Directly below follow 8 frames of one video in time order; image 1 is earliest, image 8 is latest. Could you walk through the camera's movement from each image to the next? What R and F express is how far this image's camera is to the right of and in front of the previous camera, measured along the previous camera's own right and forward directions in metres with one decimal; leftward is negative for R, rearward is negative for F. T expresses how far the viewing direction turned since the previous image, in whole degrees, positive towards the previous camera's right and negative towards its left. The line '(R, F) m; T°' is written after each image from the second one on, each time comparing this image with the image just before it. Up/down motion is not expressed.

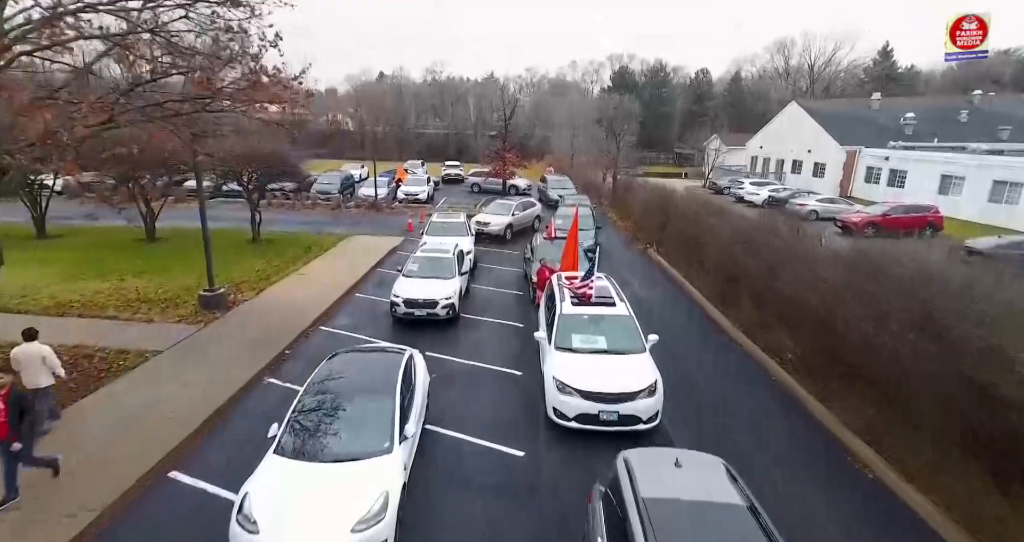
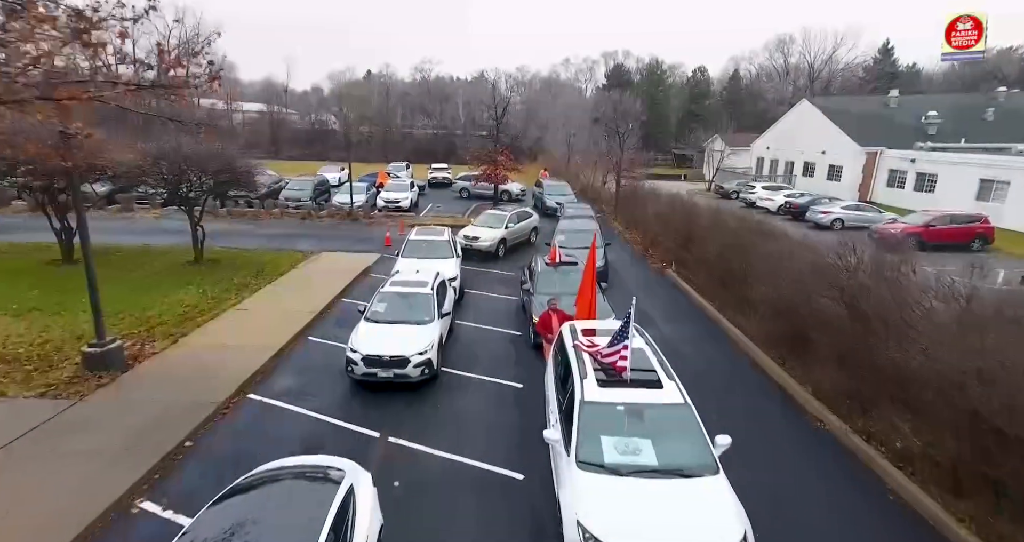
(-0.1, +2.8) m; +1°
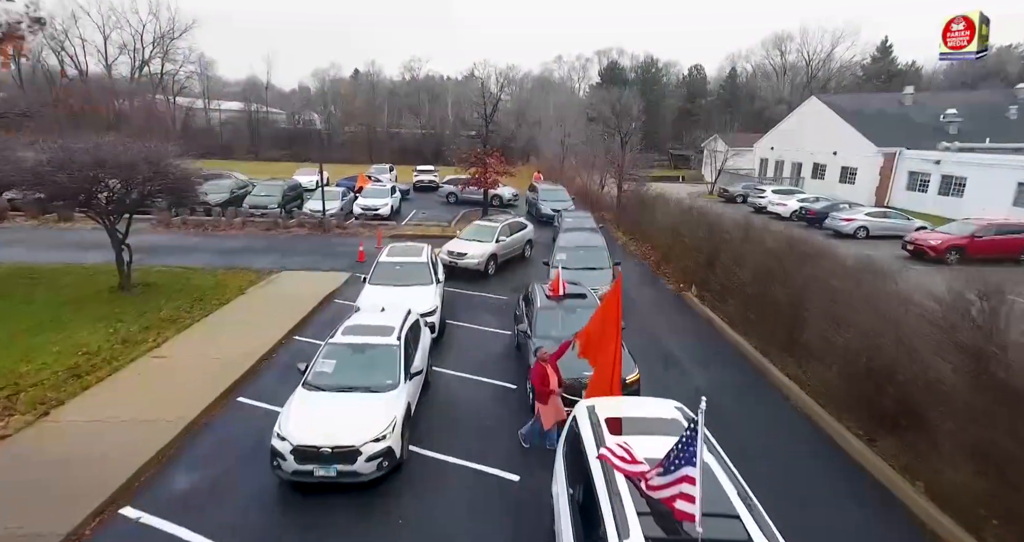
(0.0, +2.4) m; +1°
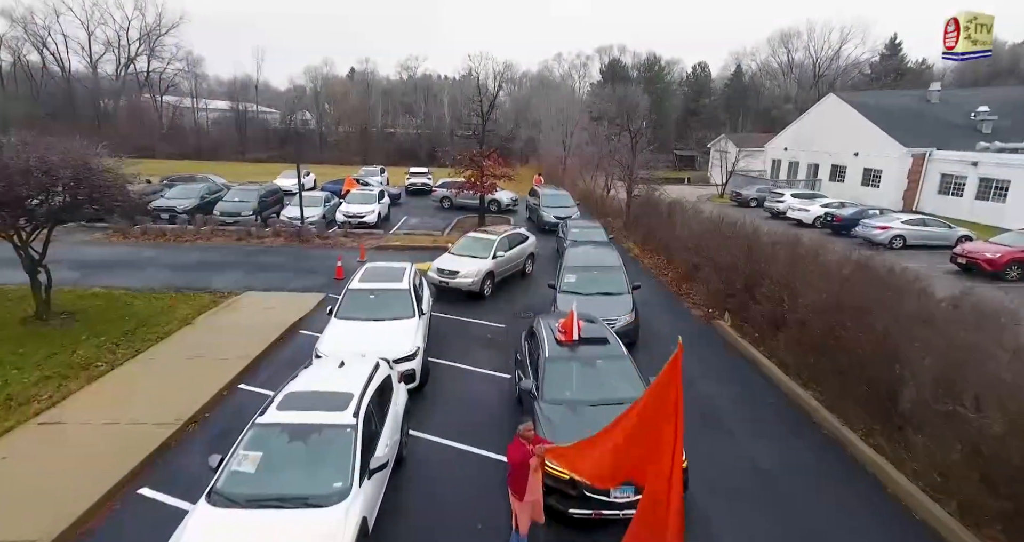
(0.0, +2.1) m; 0°
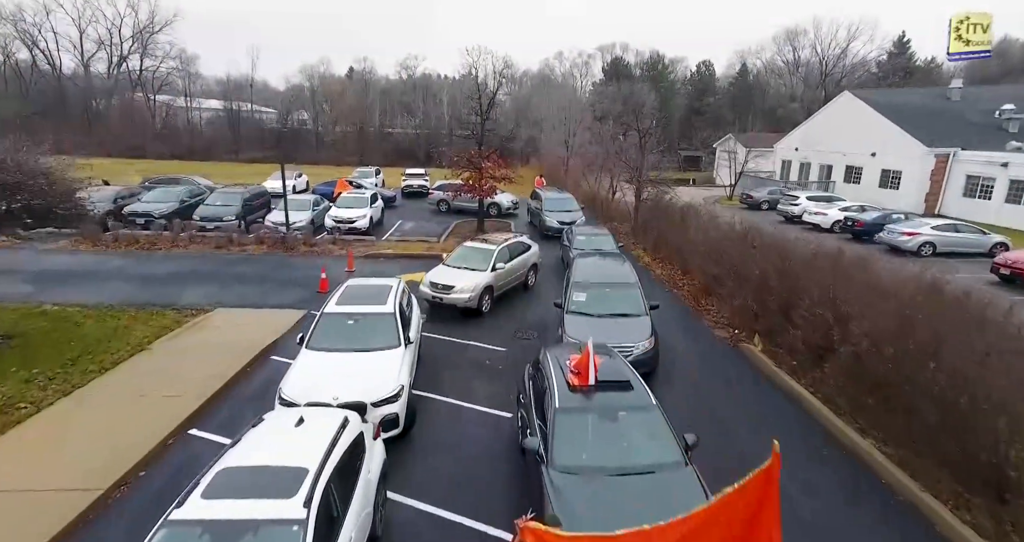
(0.0, +1.3) m; 0°
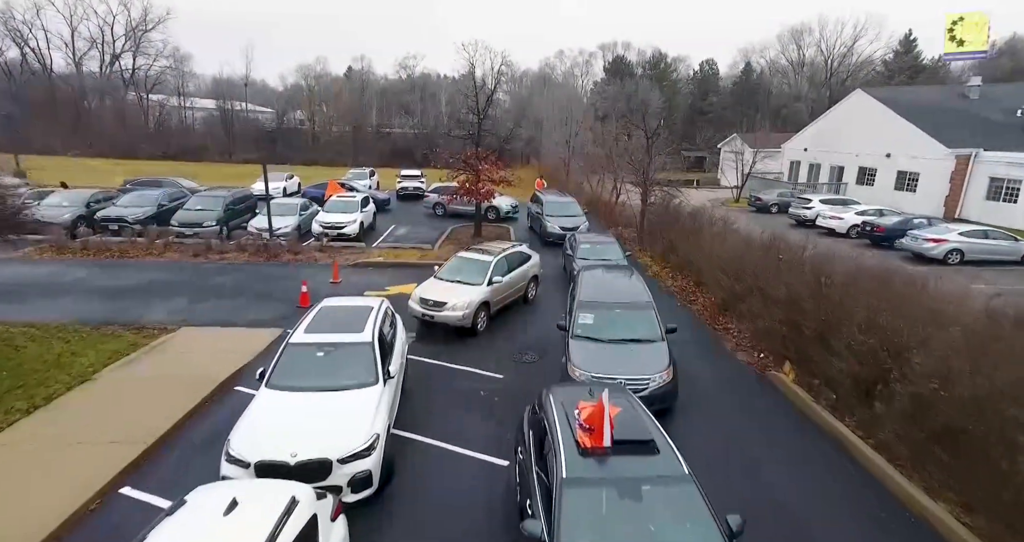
(0.0, +1.2) m; 0°
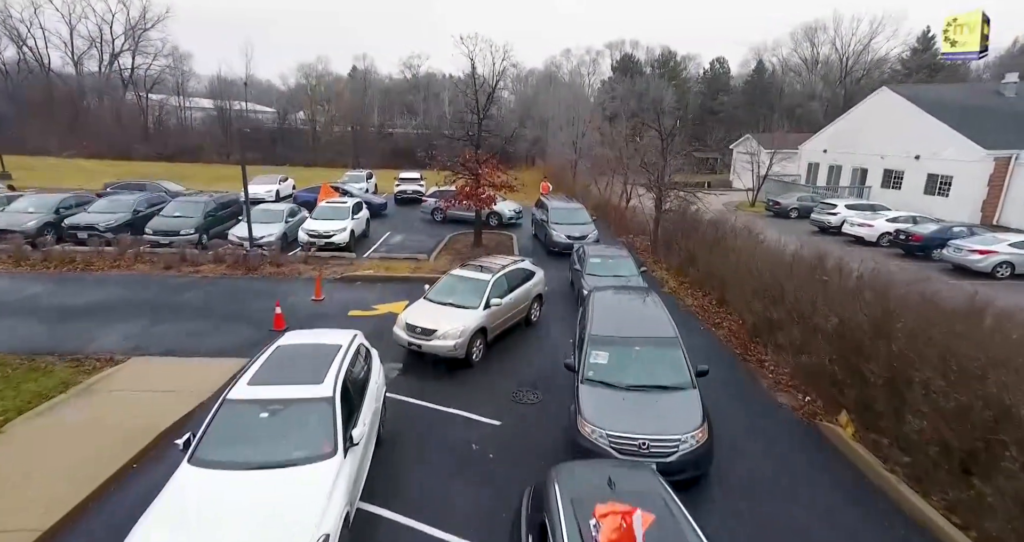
(+0.1, +1.5) m; -1°
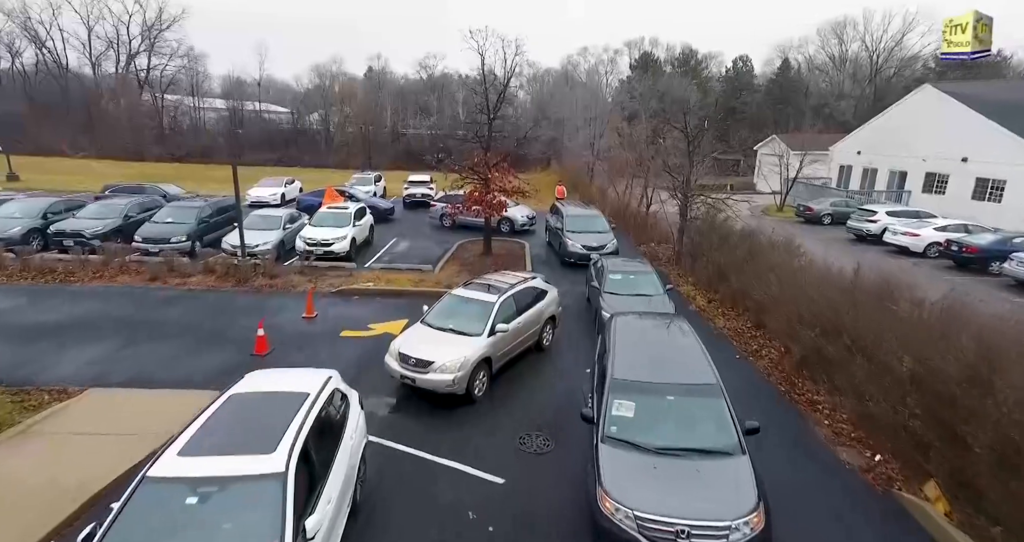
(+0.1, +1.3) m; -2°
